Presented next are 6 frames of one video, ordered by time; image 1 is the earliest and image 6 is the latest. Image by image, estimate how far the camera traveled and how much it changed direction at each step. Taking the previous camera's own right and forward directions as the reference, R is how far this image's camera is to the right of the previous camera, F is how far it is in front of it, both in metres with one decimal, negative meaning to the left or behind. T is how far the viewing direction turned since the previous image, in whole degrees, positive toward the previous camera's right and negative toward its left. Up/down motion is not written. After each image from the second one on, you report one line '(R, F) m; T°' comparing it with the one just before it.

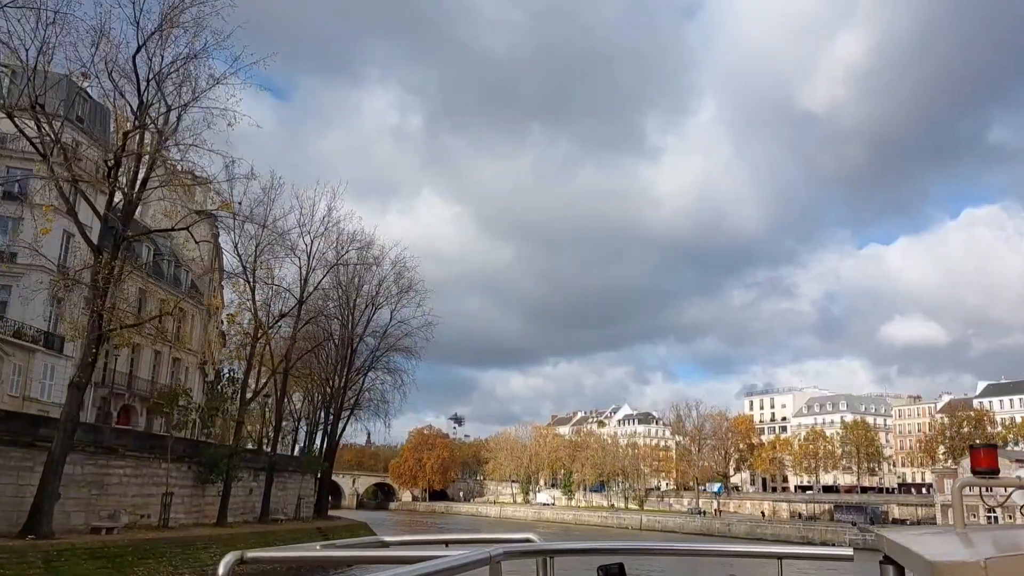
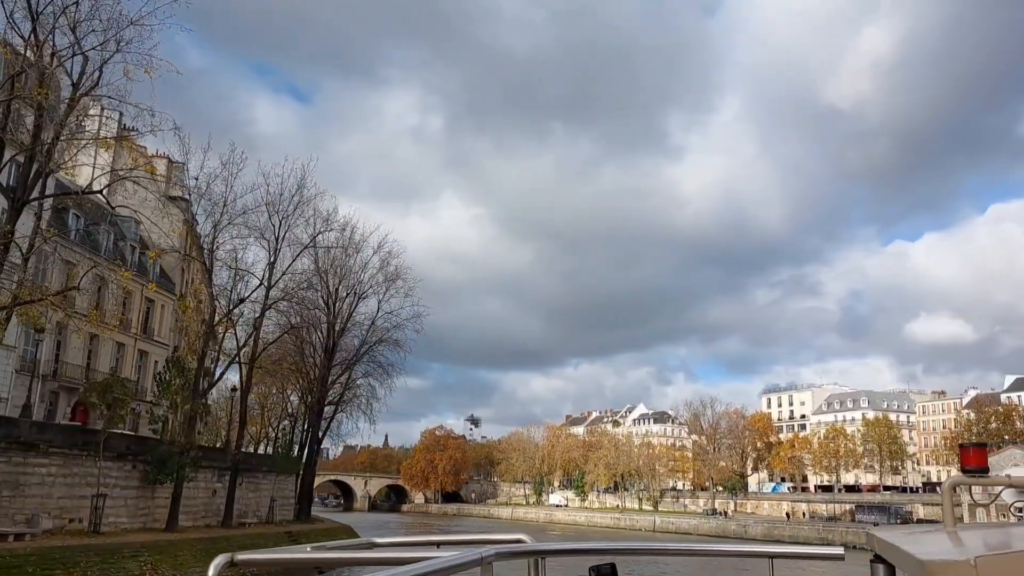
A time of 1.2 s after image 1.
(+1.1, +2.4) m; -1°
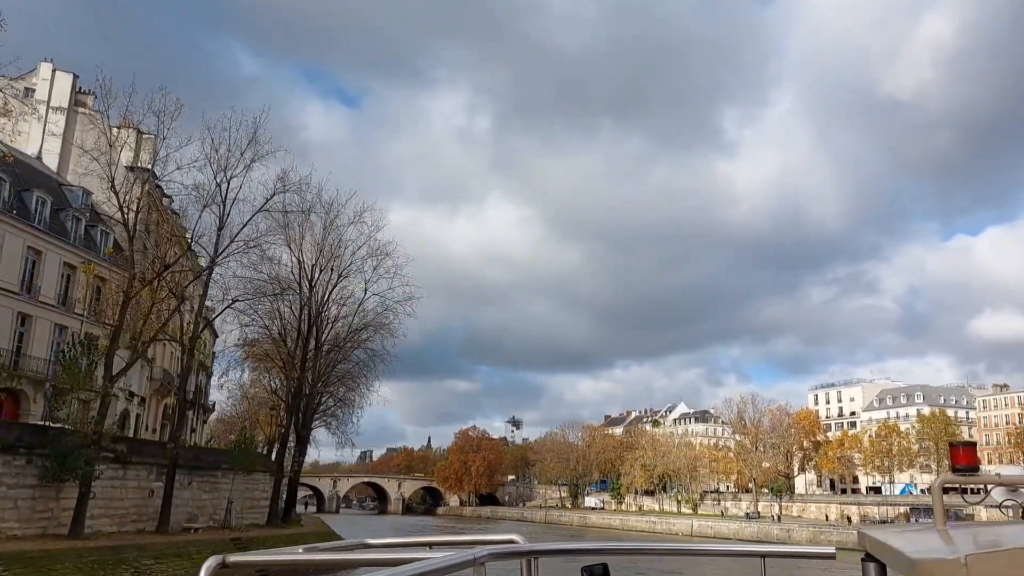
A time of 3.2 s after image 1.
(+1.8, +4.0) m; -3°
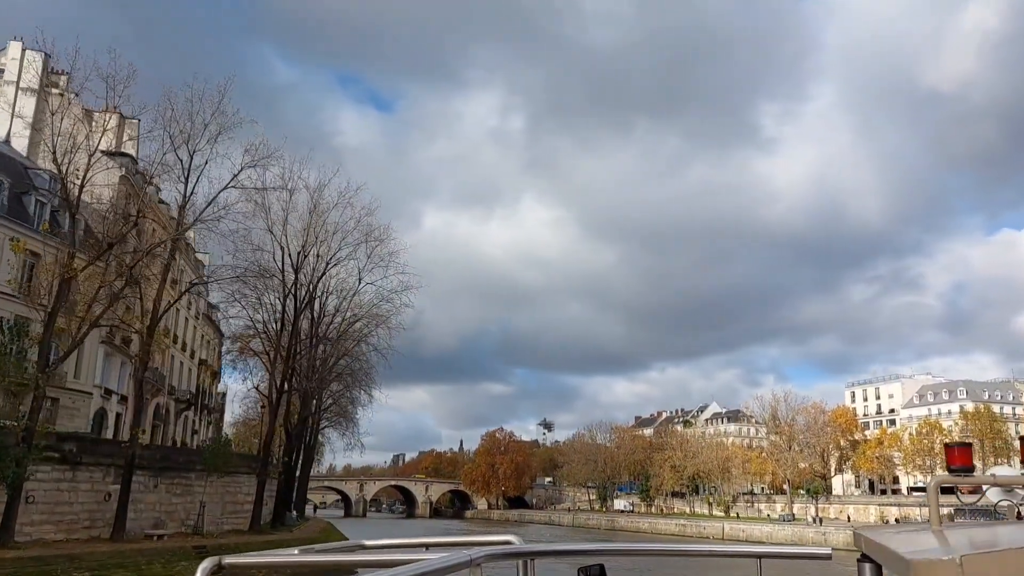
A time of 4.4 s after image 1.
(+1.2, +2.3) m; -2°
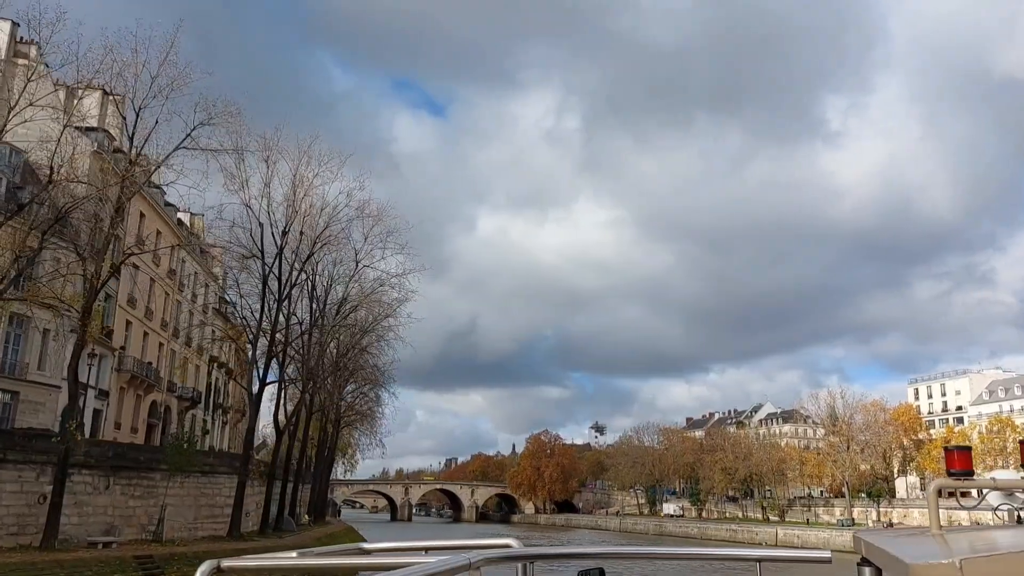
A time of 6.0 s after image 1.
(+1.7, +3.0) m; -4°
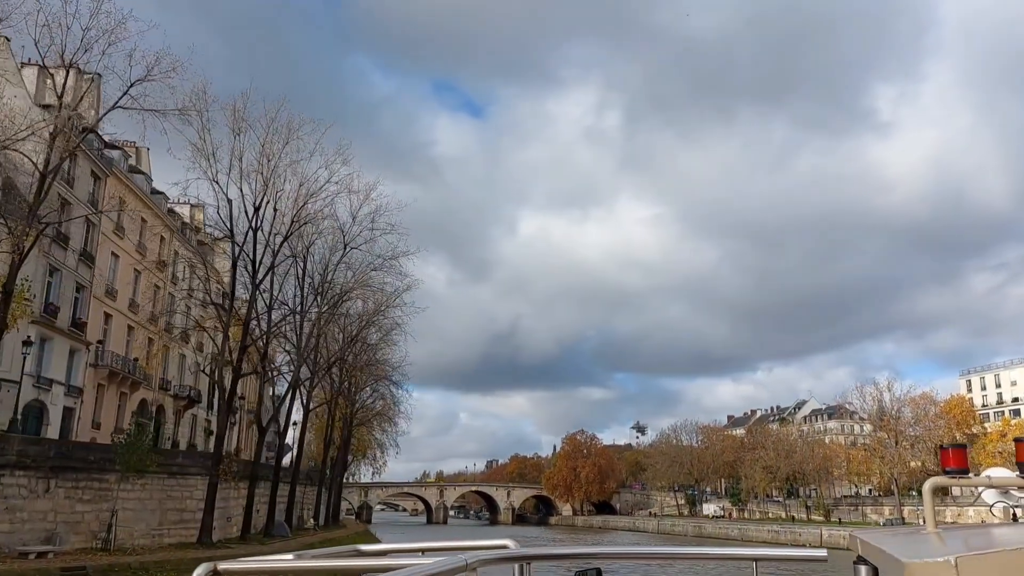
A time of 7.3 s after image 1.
(+1.5, +2.5) m; -3°
